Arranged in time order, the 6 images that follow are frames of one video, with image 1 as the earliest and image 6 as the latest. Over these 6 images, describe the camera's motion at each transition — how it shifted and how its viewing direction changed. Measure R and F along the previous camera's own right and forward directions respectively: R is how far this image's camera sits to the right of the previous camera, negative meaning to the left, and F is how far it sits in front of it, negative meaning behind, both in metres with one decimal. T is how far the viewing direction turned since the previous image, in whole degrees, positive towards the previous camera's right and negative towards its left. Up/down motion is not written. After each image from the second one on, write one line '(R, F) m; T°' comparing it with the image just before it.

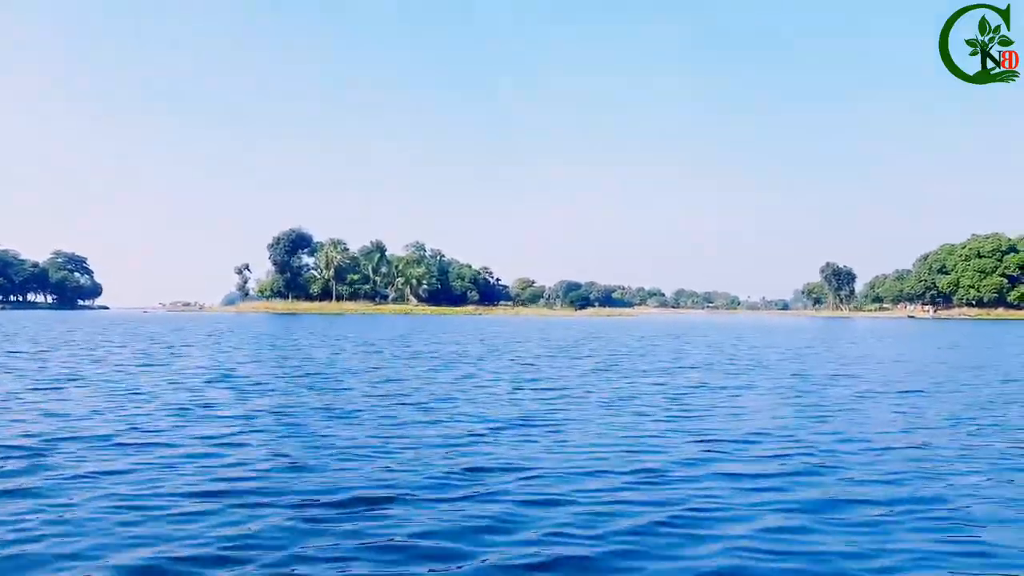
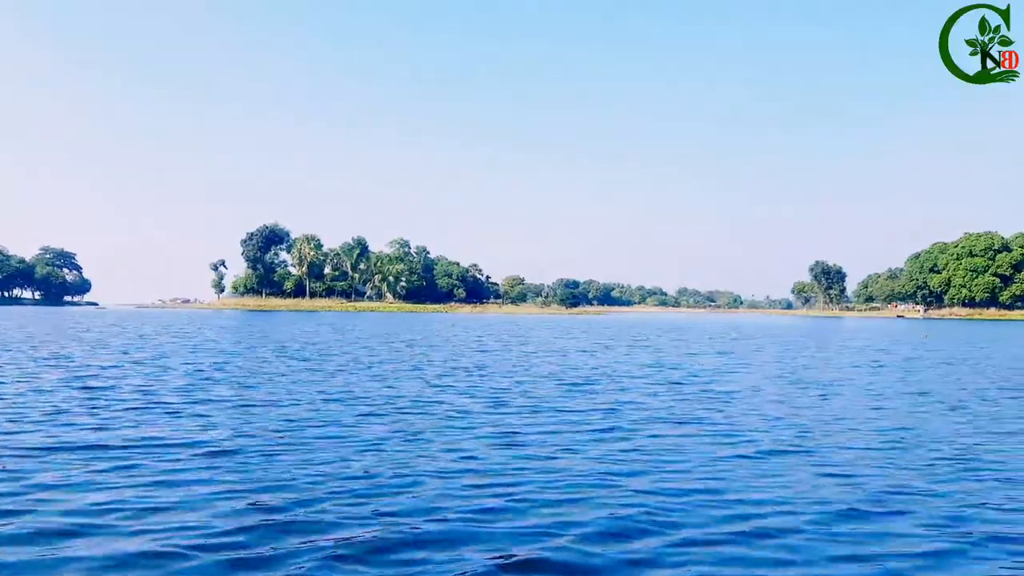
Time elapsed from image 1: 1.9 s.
(+1.1, +3.1) m; +1°
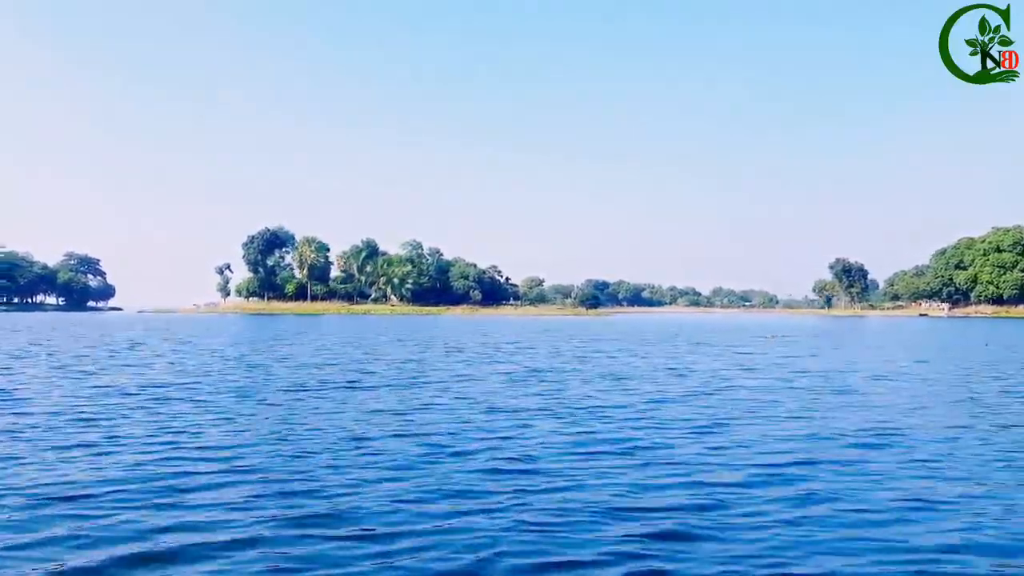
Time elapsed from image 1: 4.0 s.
(+1.3, +2.9) m; -1°
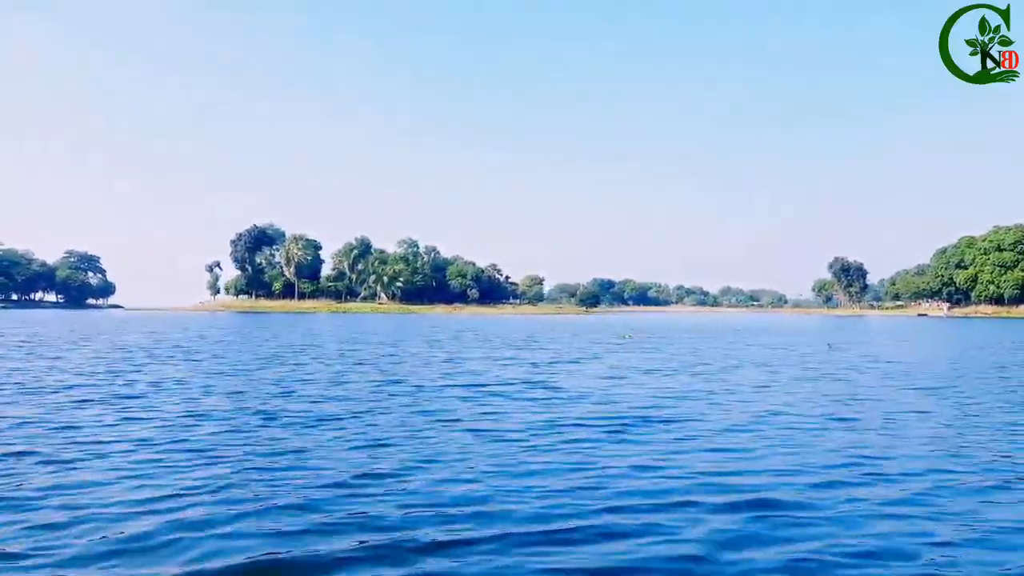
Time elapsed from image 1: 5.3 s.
(+0.8, +1.7) m; 0°
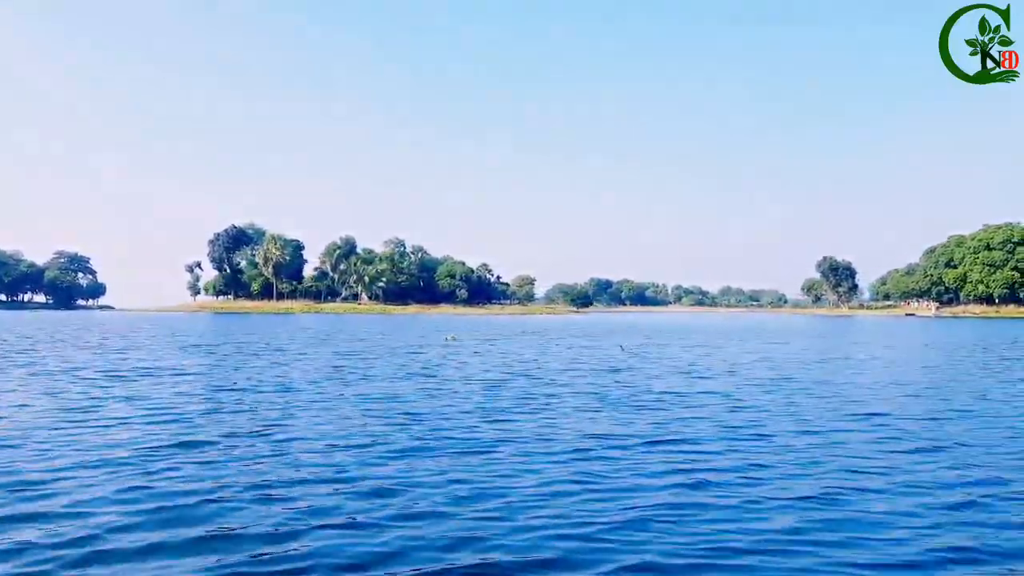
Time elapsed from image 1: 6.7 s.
(+0.9, +1.5) m; +1°
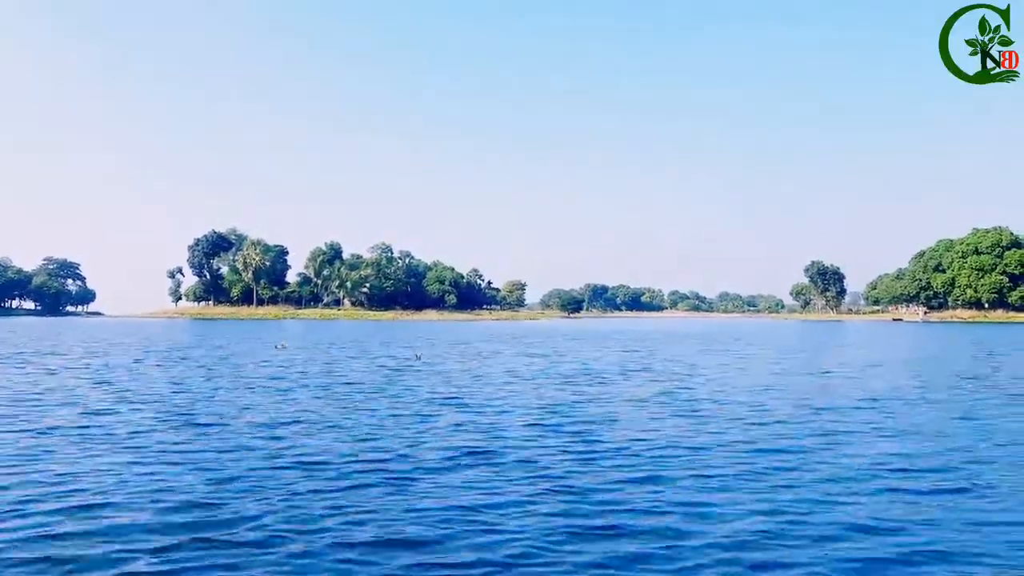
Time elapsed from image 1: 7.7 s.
(+0.6, +1.2) m; +1°
